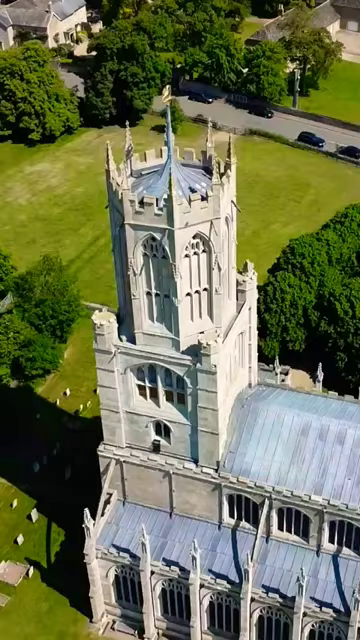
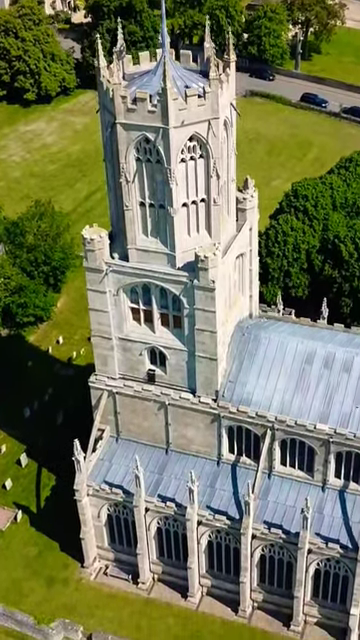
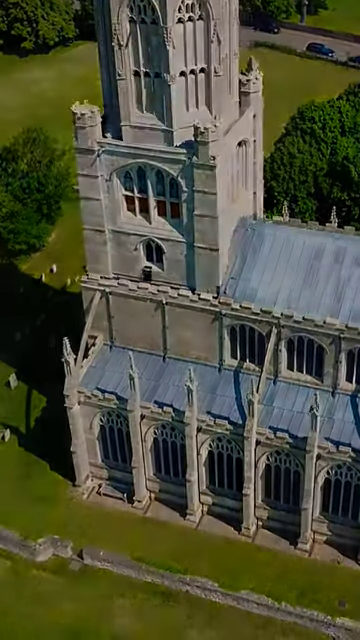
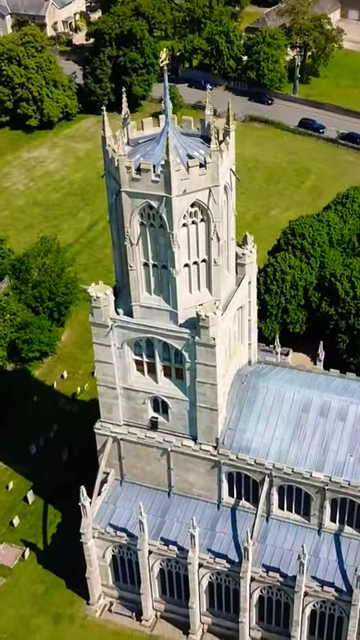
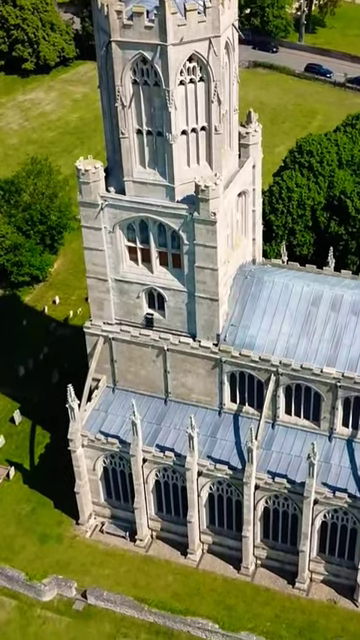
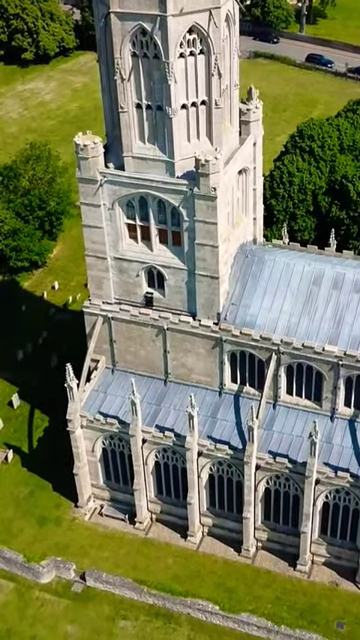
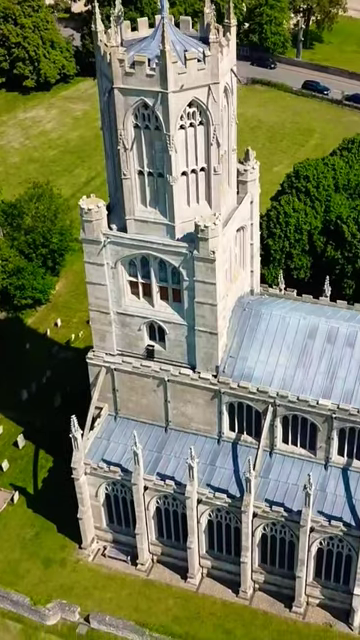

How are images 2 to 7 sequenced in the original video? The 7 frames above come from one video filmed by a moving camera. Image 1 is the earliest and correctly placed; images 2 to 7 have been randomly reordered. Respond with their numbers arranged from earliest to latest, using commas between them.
4, 2, 7, 5, 6, 3
